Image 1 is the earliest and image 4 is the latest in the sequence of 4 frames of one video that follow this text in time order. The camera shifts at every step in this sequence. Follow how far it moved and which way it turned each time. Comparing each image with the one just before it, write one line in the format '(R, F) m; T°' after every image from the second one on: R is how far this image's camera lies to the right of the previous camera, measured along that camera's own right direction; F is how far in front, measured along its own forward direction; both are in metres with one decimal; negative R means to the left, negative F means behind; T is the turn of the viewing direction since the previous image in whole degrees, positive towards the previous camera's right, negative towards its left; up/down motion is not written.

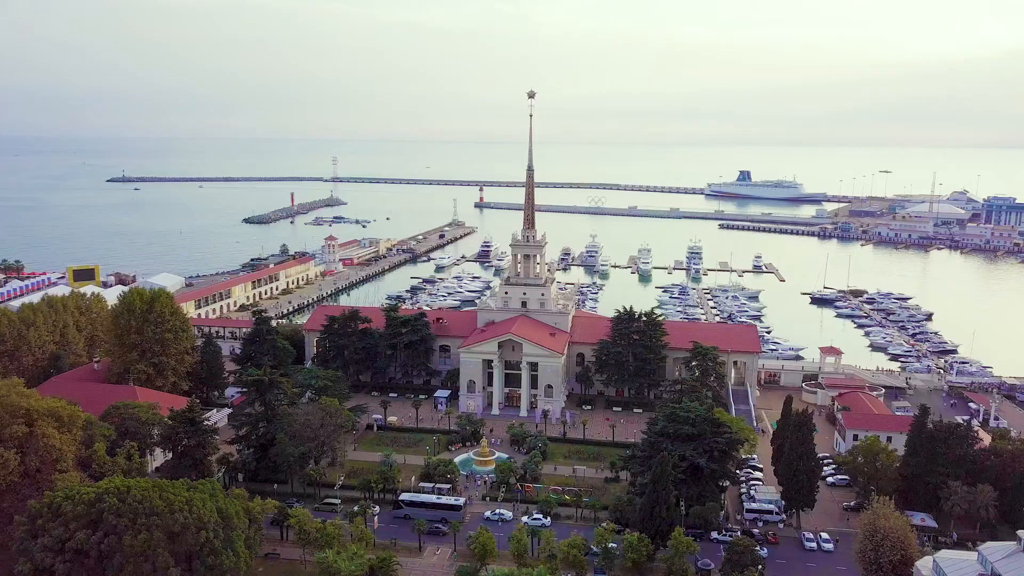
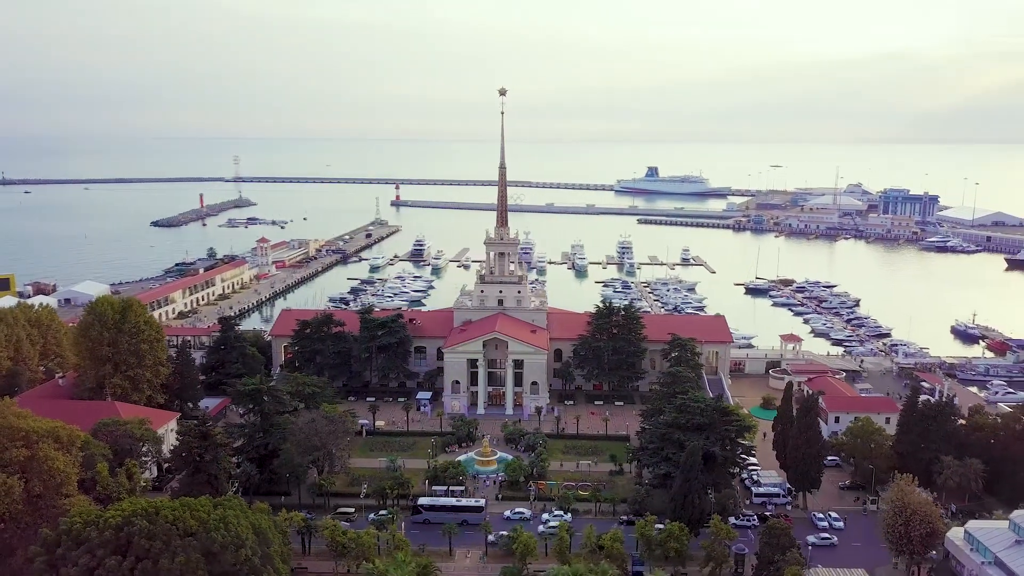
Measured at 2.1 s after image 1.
(-4.1, +0.3) m; +7°
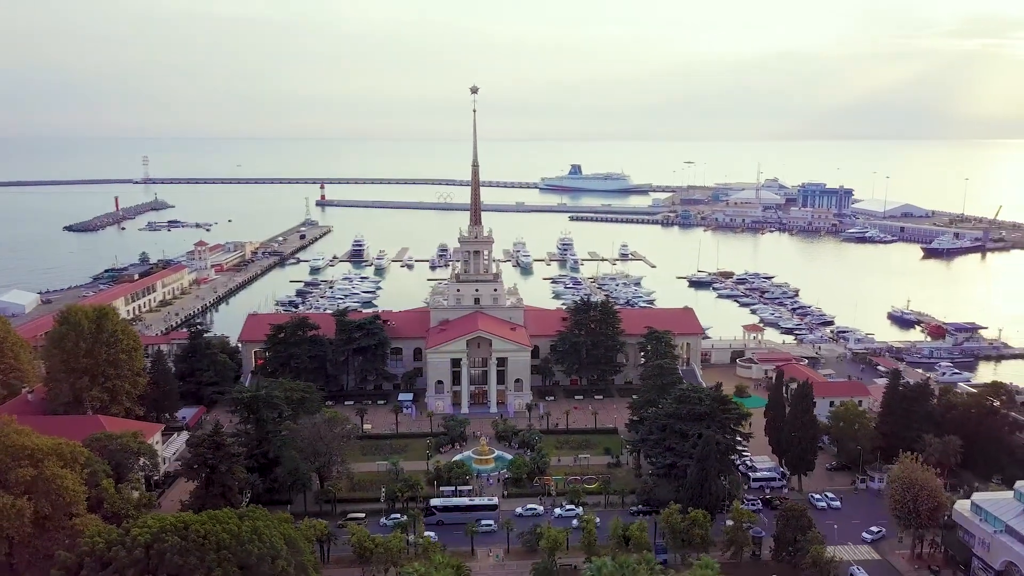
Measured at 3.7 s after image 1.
(-3.3, +0.1) m; +6°
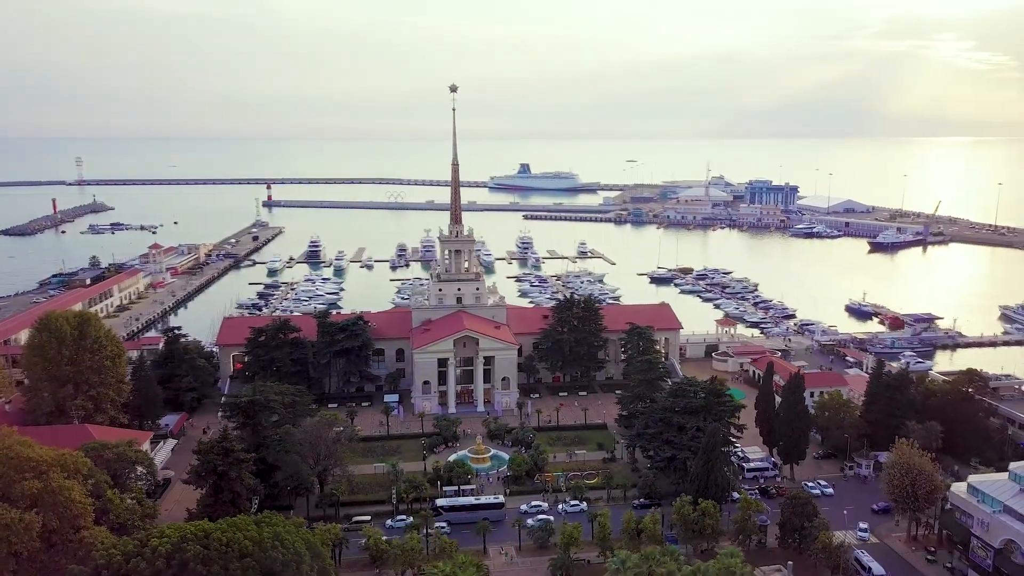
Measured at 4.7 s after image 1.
(-2.2, 0.0) m; +4°
